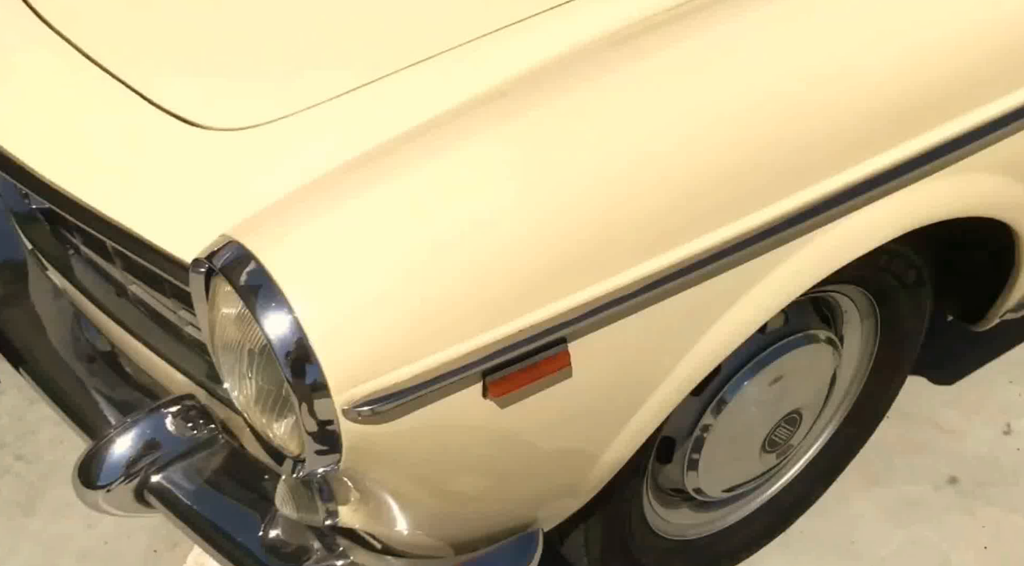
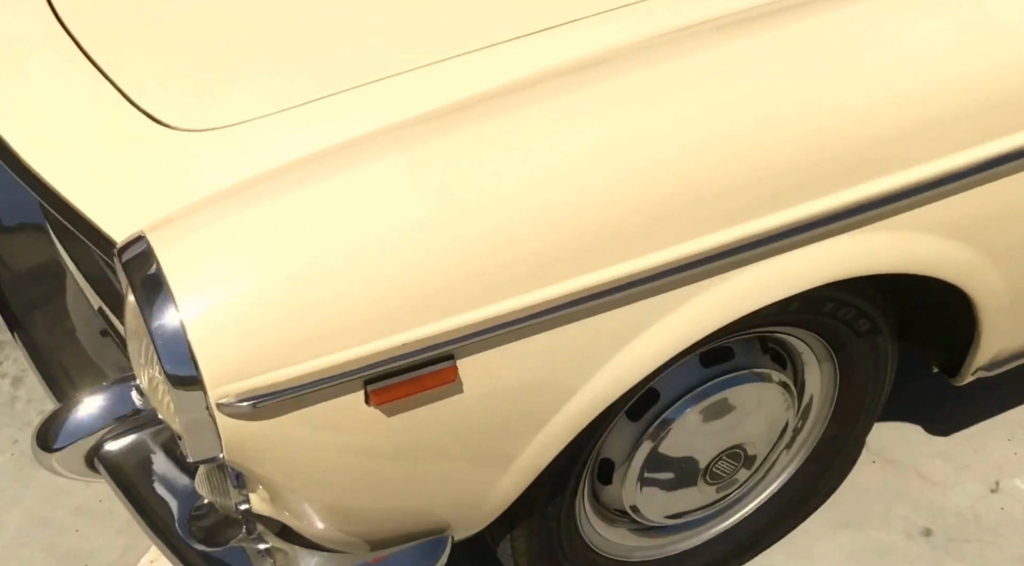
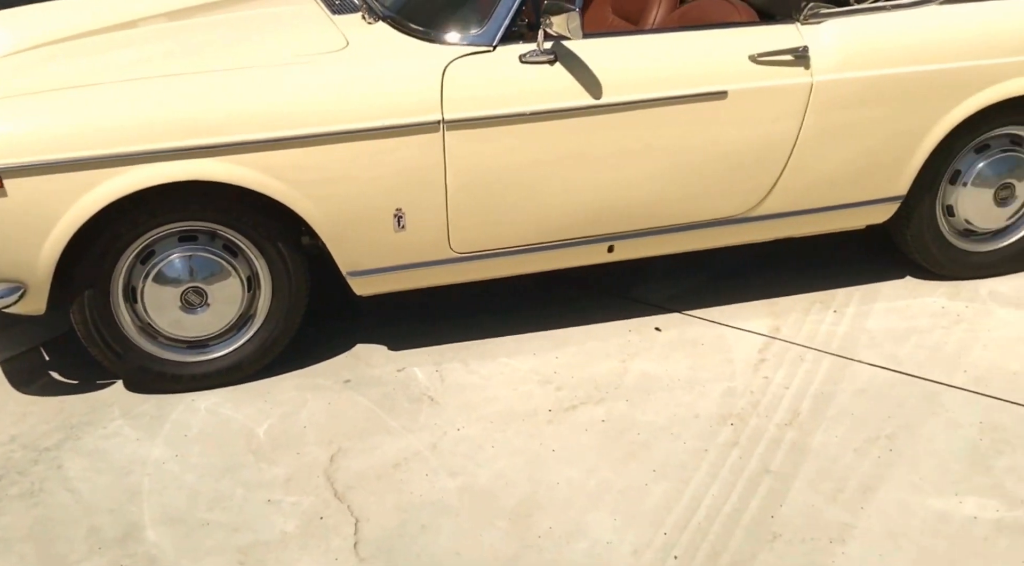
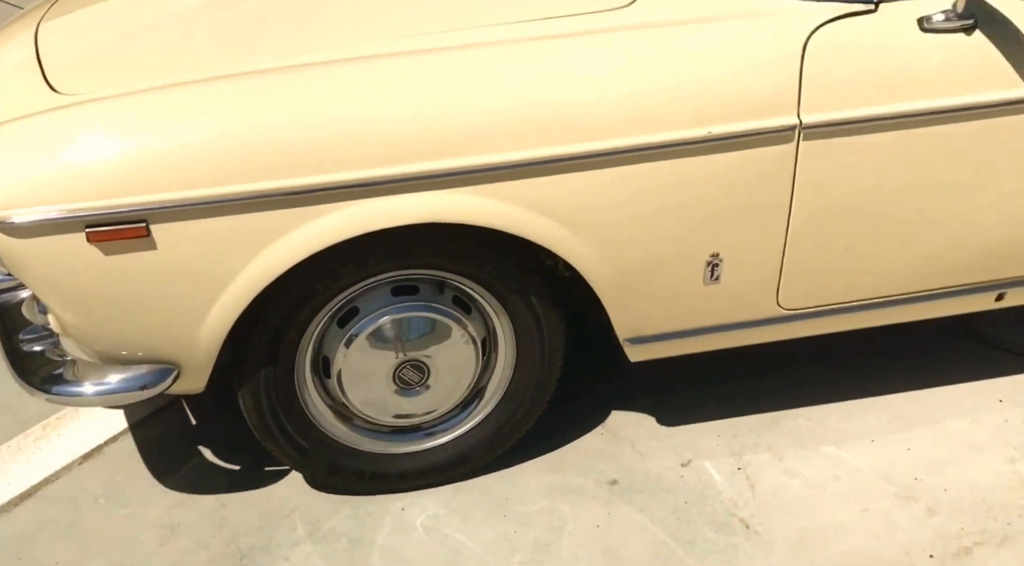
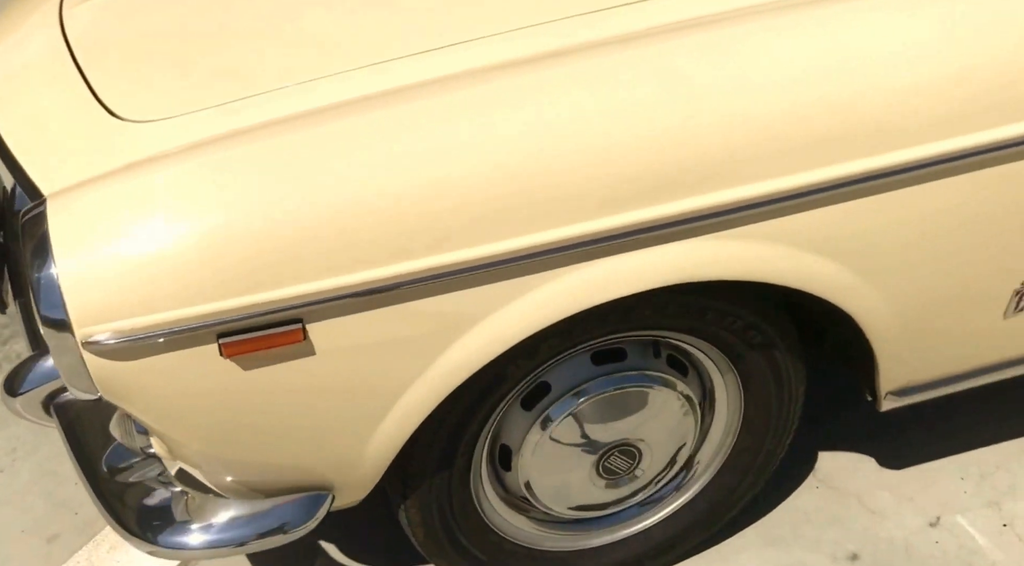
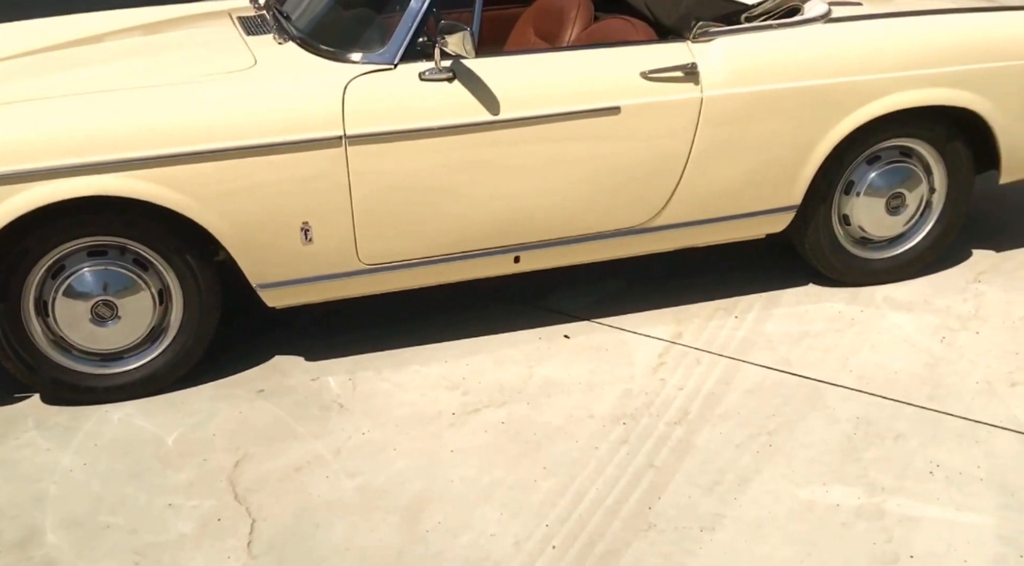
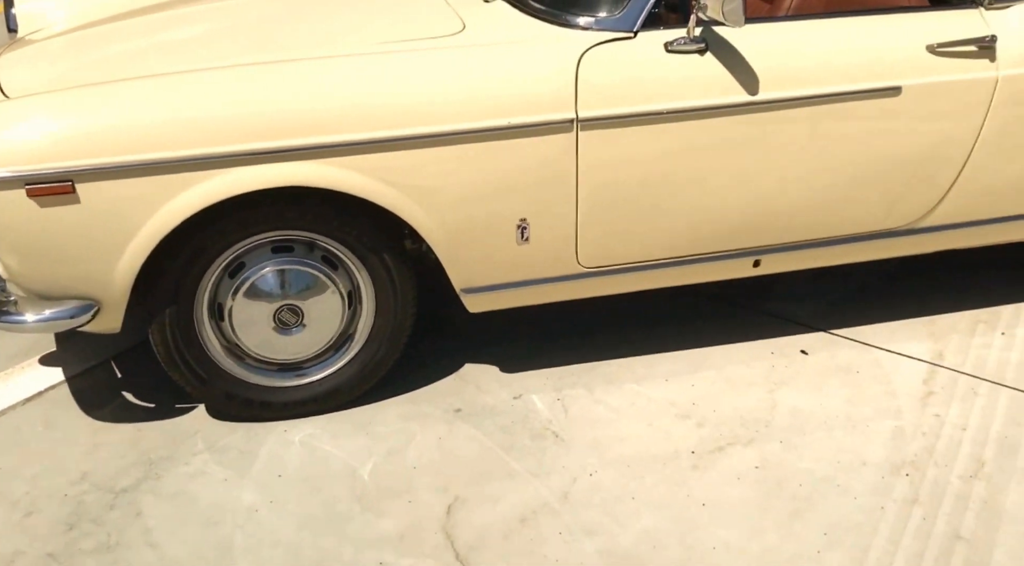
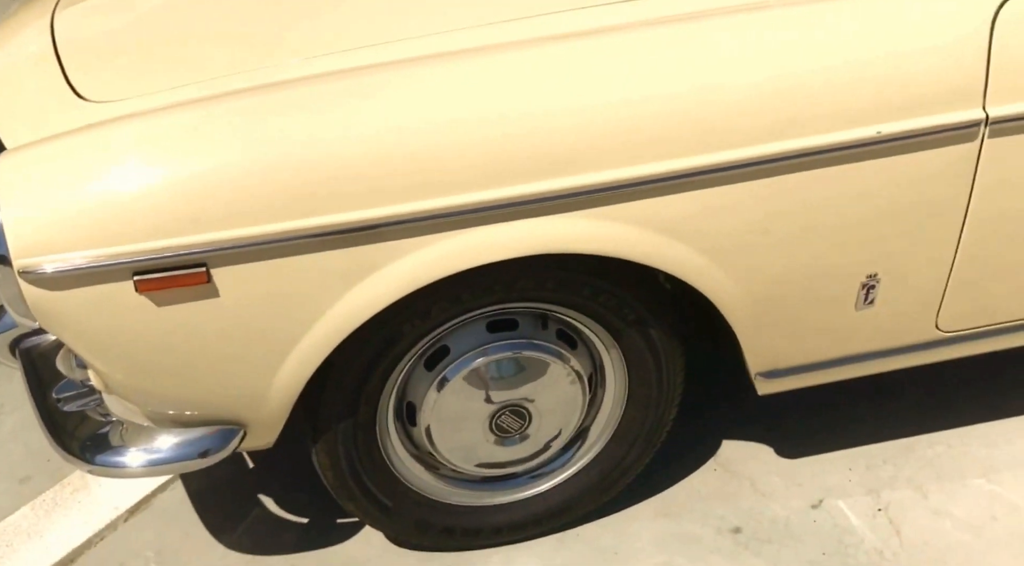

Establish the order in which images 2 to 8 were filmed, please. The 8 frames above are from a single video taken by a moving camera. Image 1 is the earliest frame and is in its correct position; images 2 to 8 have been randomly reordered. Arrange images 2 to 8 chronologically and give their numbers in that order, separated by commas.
2, 5, 8, 4, 7, 3, 6
